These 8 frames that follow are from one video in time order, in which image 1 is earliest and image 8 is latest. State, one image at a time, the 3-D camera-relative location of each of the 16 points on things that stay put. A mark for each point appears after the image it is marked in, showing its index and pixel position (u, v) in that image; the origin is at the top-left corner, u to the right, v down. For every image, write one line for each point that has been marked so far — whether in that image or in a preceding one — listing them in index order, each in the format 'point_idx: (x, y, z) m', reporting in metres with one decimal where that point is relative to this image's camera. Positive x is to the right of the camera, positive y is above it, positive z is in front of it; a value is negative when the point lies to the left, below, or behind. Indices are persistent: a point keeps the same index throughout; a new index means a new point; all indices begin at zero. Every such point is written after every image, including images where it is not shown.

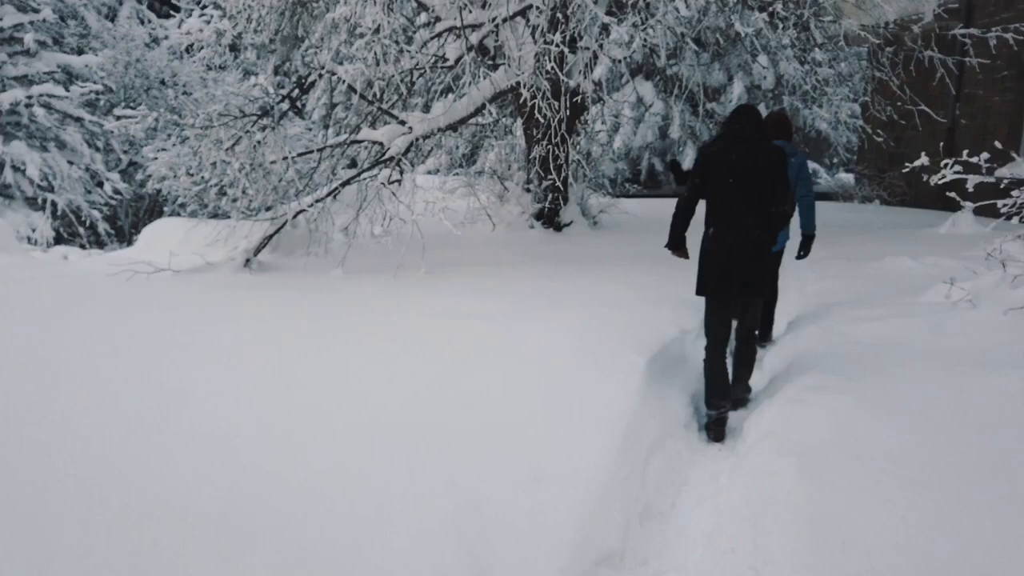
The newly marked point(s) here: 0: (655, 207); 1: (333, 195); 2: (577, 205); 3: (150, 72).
0: (+1.9, +1.1, +10.2) m
1: (-1.5, +0.8, +6.3) m
2: (+0.7, +0.9, +8.0) m
3: (-6.2, +3.7, +13.0) m
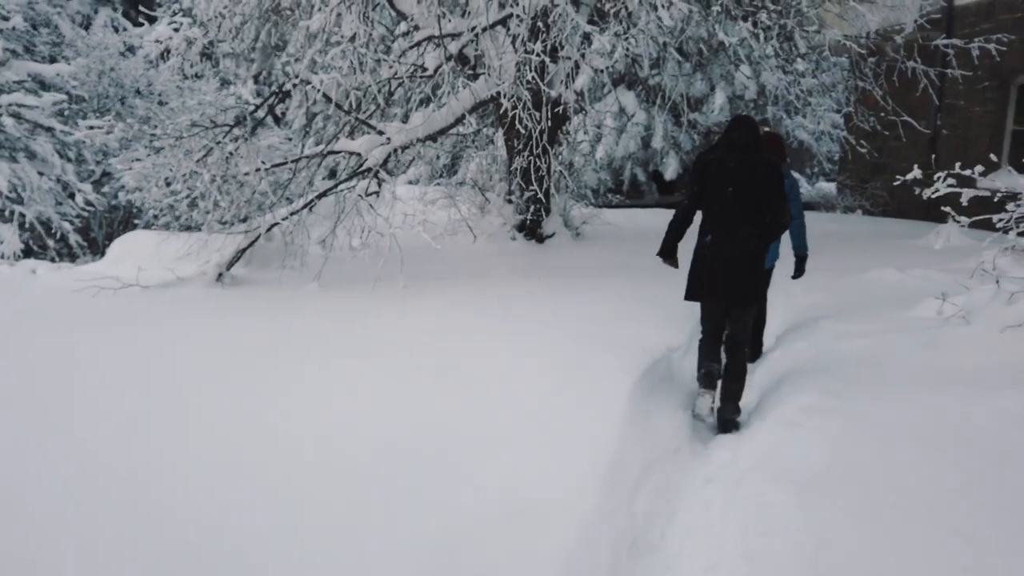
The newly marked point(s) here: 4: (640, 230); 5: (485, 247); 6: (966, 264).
0: (+1.6, +0.9, +10.1) m
1: (-1.6, +0.6, +6.1) m
2: (+0.5, +0.7, +7.9) m
3: (-6.5, +3.5, +12.8) m
4: (+1.5, +0.7, +8.9) m
5: (-0.3, +0.4, +7.3) m
6: (+3.2, +0.2, +5.4) m
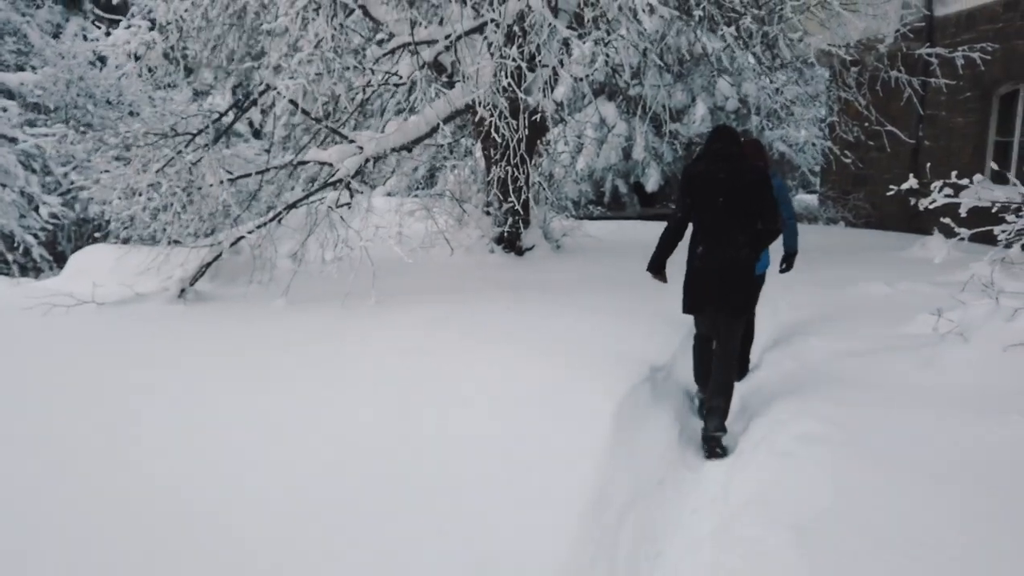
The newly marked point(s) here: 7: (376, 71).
0: (+1.4, +0.8, +9.9) m
1: (-1.8, +0.5, +5.9) m
2: (+0.3, +0.6, +7.7) m
3: (-6.8, +3.2, +12.5) m
4: (+1.2, +0.5, +8.8) m
5: (-0.5, +0.3, +7.1) m
6: (+3.0, +0.1, +5.2) m
7: (-1.1, +1.8, +6.2) m
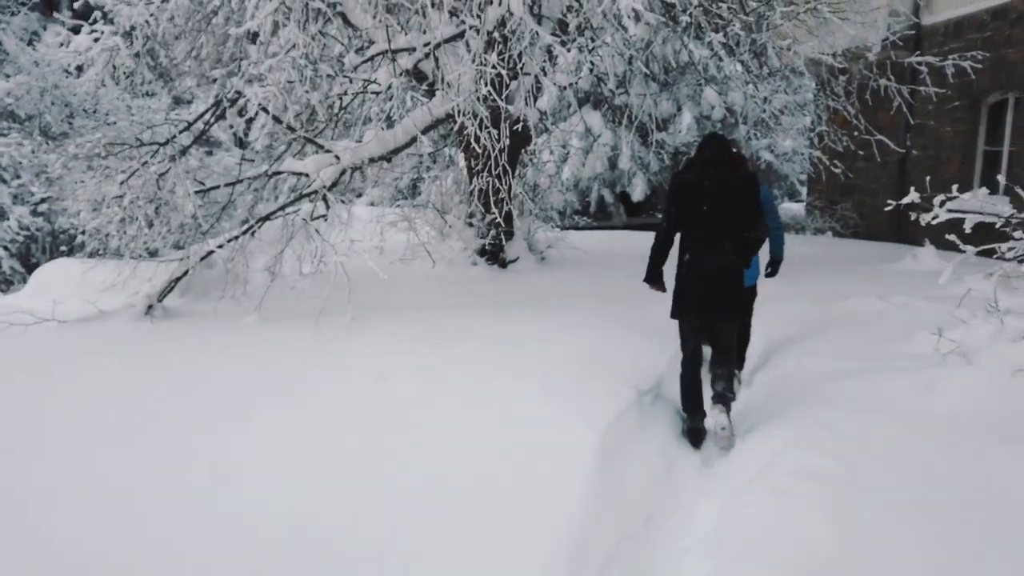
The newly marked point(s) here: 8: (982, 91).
0: (+1.2, +0.6, +9.8) m
1: (-1.9, +0.4, +5.7) m
2: (+0.1, +0.5, +7.5) m
3: (-7.1, +3.0, +12.2) m
4: (+1.1, +0.4, +8.6) m
5: (-0.6, +0.1, +6.9) m
6: (+2.9, 0.0, +5.1) m
7: (-1.2, +1.6, +6.0) m
8: (+4.9, +2.0, +7.9) m
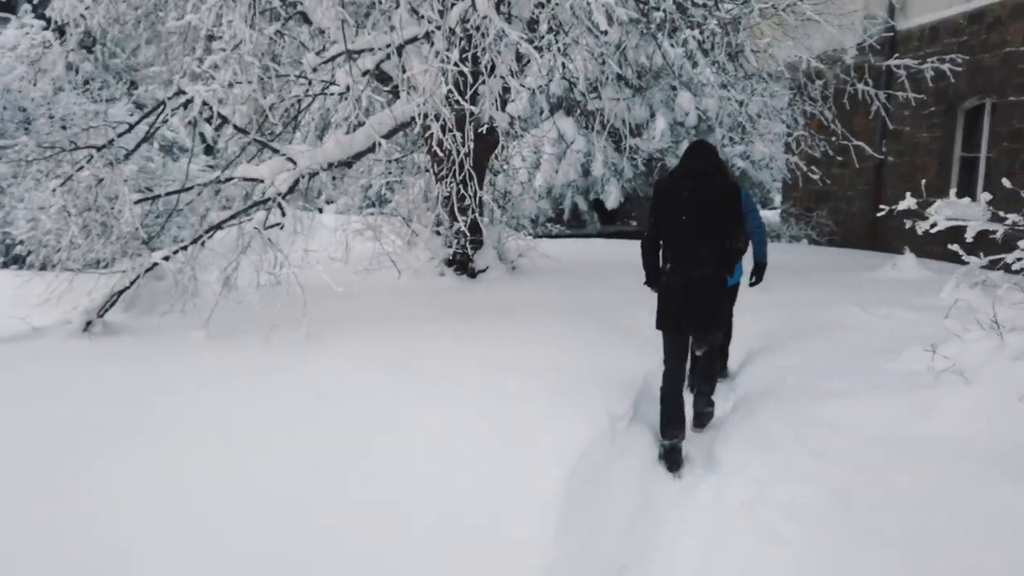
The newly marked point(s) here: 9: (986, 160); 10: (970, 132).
0: (+0.8, +0.5, +9.5) m
1: (-2.2, +0.3, +5.3) m
2: (-0.2, +0.4, +7.3) m
3: (-7.5, +2.8, +11.7) m
4: (+0.7, +0.3, +8.3) m
5: (-0.9, 0.0, +6.6) m
6: (+2.7, -0.1, +4.9) m
7: (-1.5, +1.5, +5.7) m
8: (+4.5, +2.0, +7.8) m
9: (+4.6, +1.2, +7.5) m
10: (+4.7, +1.6, +7.9) m
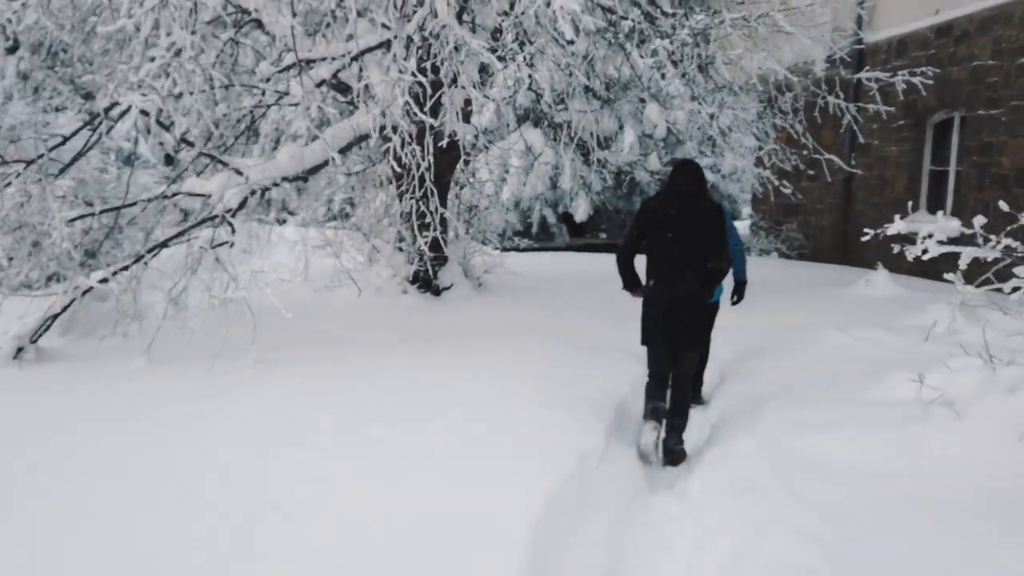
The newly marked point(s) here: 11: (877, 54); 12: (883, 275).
0: (+0.4, +0.3, +9.3) m
1: (-2.4, +0.2, +5.0) m
2: (-0.5, +0.2, +7.0) m
3: (-8.0, +2.6, +11.2) m
4: (+0.4, +0.1, +8.1) m
5: (-1.2, -0.1, +6.3) m
6: (+2.5, -0.2, +4.7) m
7: (-1.7, +1.4, +5.4) m
8: (+4.2, +1.8, +7.8) m
9: (+4.3, +1.1, +7.5) m
10: (+4.4, +1.5, +7.9) m
11: (+4.0, +2.6, +8.5) m
12: (+3.0, +0.1, +6.1) m
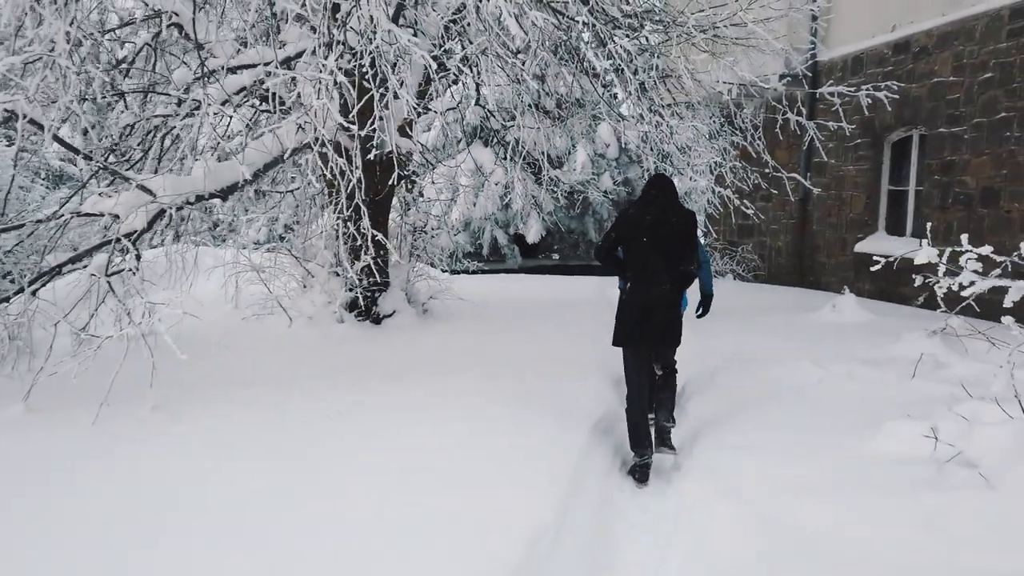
0: (-0.2, 0.0, +8.8) m
1: (-2.7, 0.0, +4.3) m
2: (-0.9, 0.0, +6.5) m
3: (-8.7, +2.2, +10.3) m
4: (-0.1, -0.2, +7.6) m
5: (-1.6, -0.3, +5.7) m
6: (+2.2, -0.4, +4.4) m
7: (-2.1, +1.2, +4.8) m
8: (+3.7, +1.6, +7.6) m
9: (+3.8, +0.9, +7.3) m
10: (+3.8, +1.2, +7.6) m
11: (+3.5, +2.3, +8.3) m
12: (+2.6, -0.1, +5.8) m
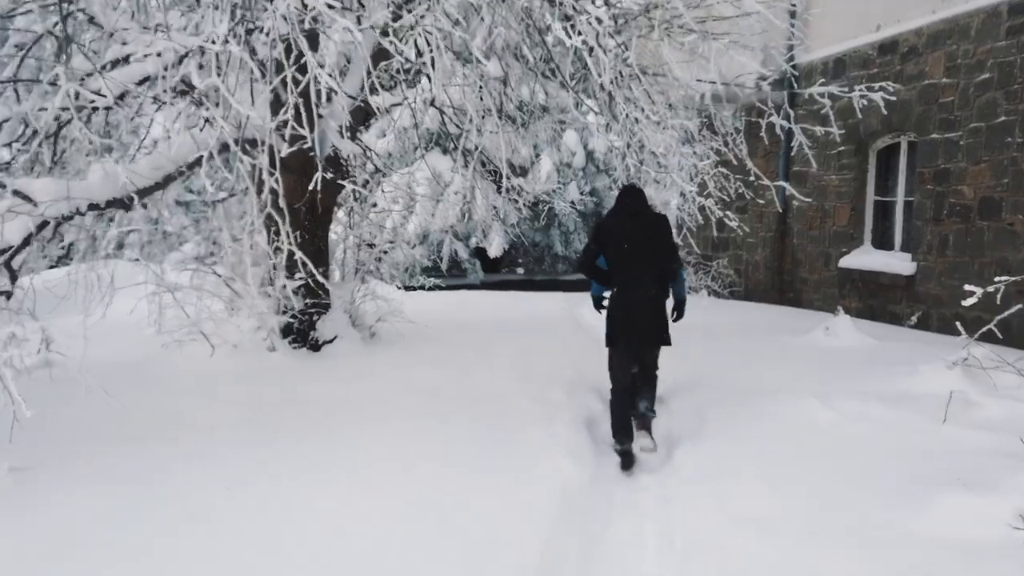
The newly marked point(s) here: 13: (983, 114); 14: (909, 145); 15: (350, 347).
0: (-0.6, -0.2, +8.1) m
1: (-2.9, -0.1, +3.5) m
2: (-1.3, -0.2, +5.7) m
3: (-9.2, +1.9, +9.2) m
4: (-0.5, -0.3, +6.9) m
5: (-1.9, -0.5, +5.0) m
6: (+1.9, -0.5, +3.8) m
7: (-2.4, +1.1, +4.1) m
8: (+3.3, +1.4, +7.1) m
9: (+3.5, +0.7, +6.7) m
10: (+3.5, +1.1, +7.1) m
11: (+3.1, +2.2, +7.8) m
12: (+2.3, -0.2, +5.2) m
13: (+3.6, +1.3, +5.8) m
14: (+3.5, +1.3, +6.8) m
15: (-1.2, -0.4, +5.5) m
